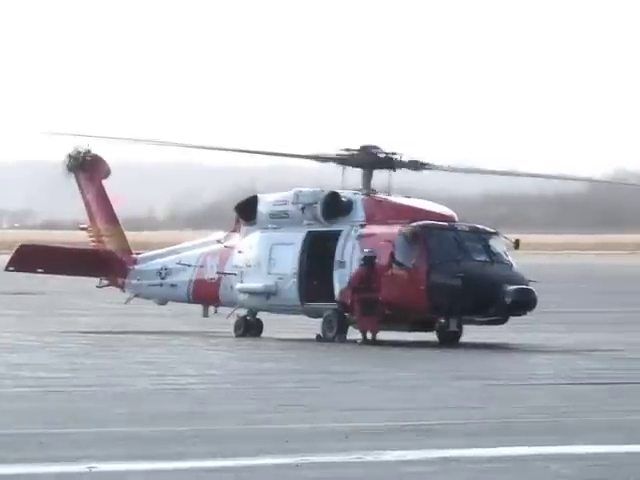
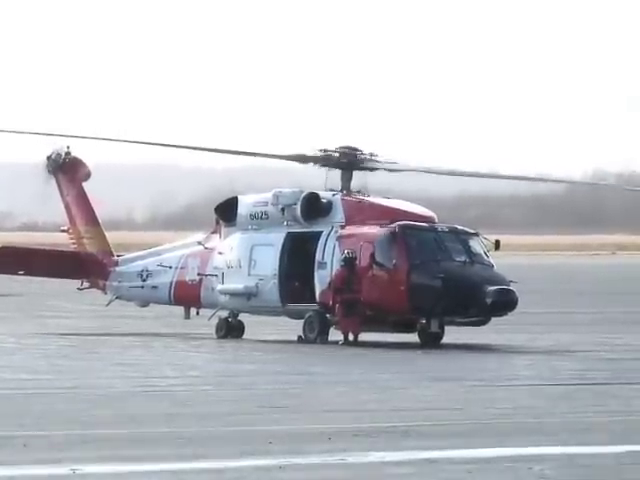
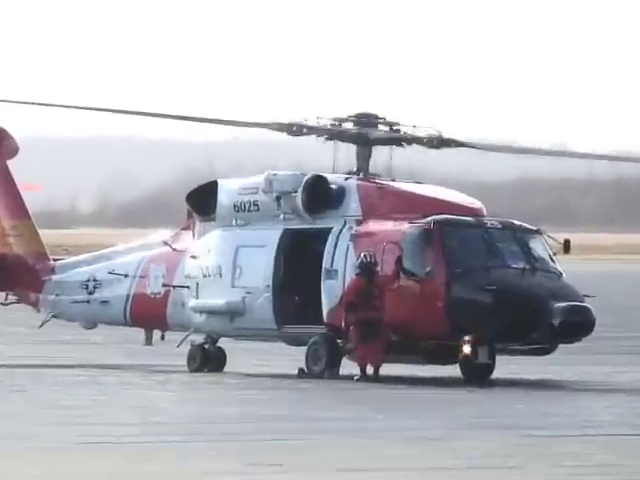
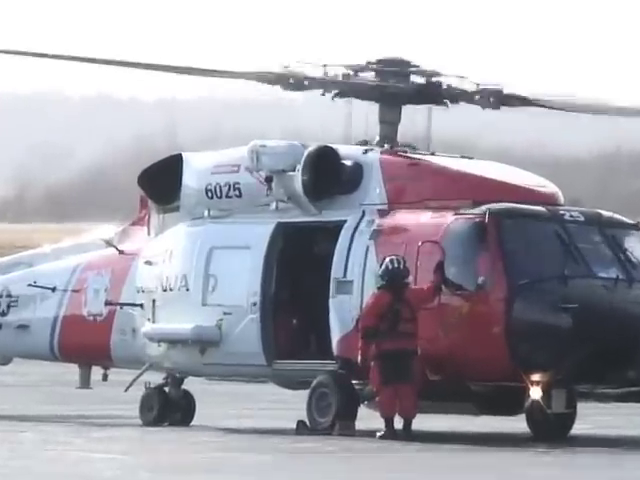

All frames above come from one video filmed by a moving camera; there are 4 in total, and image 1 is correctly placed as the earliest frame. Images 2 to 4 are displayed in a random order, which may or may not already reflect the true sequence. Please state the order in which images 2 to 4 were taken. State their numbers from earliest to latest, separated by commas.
2, 3, 4
